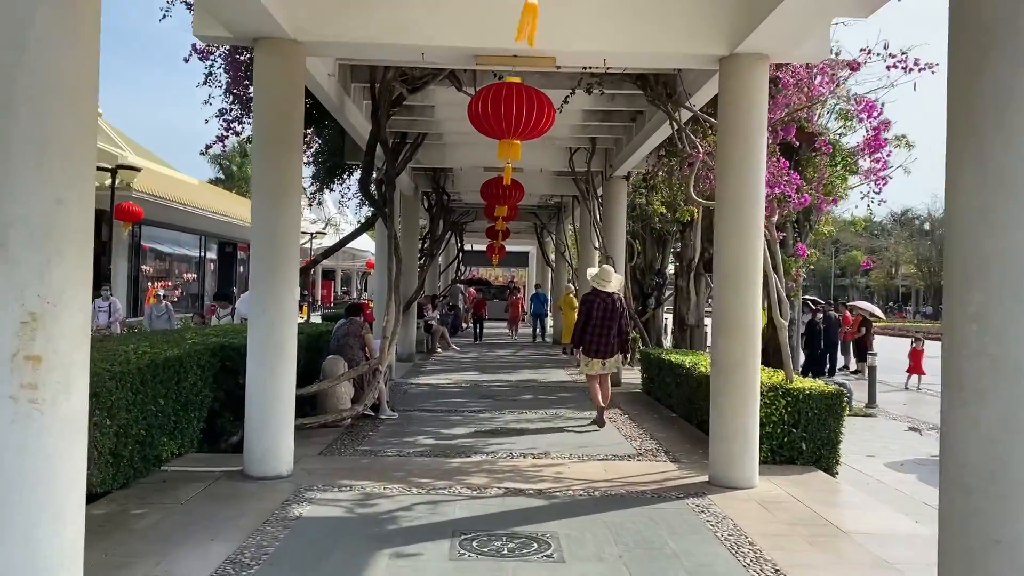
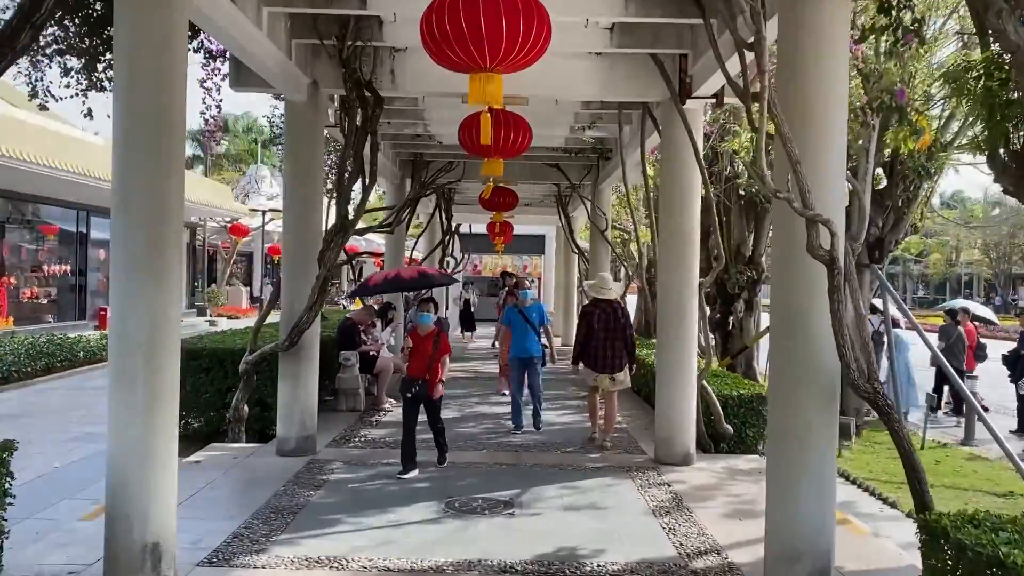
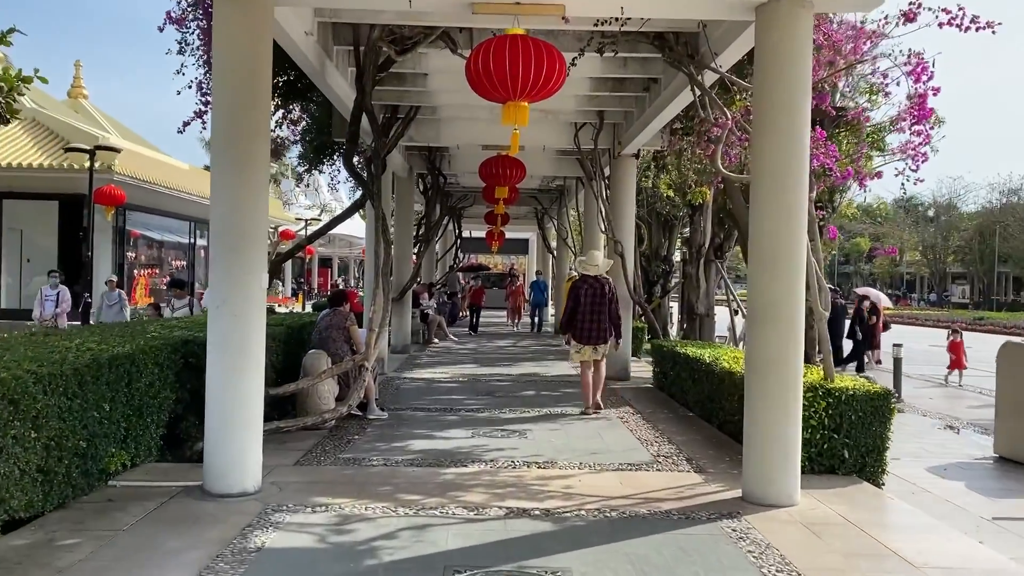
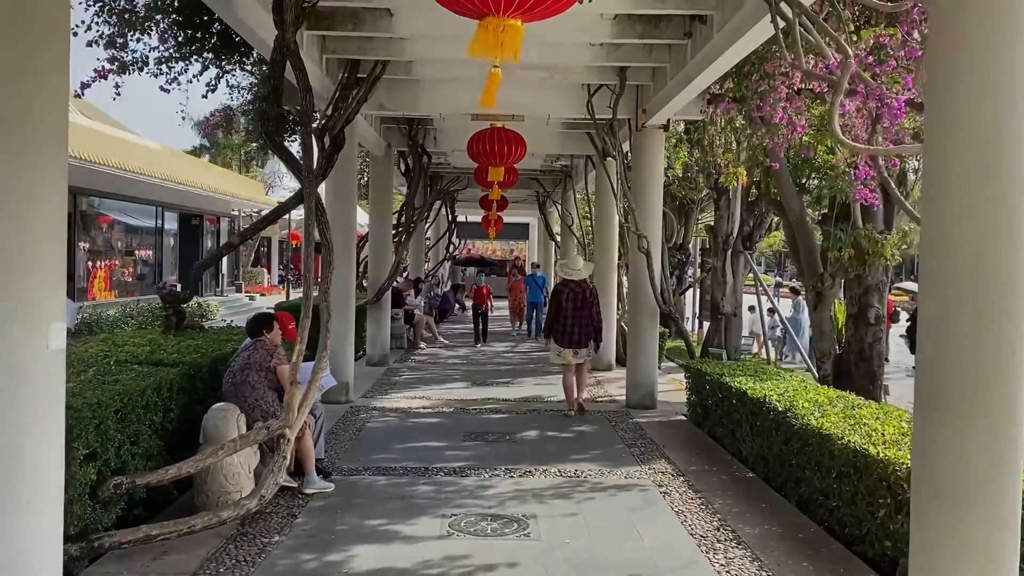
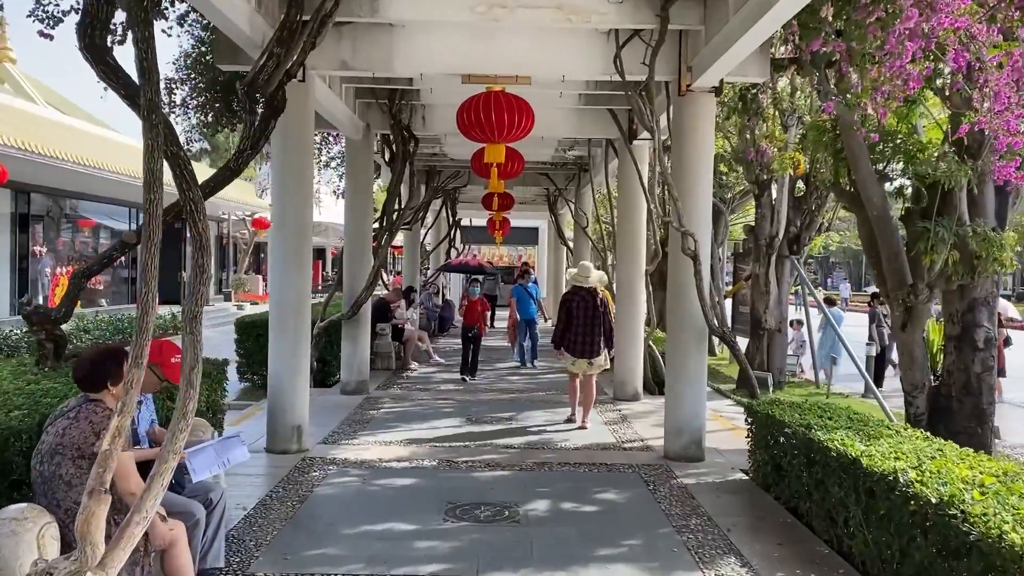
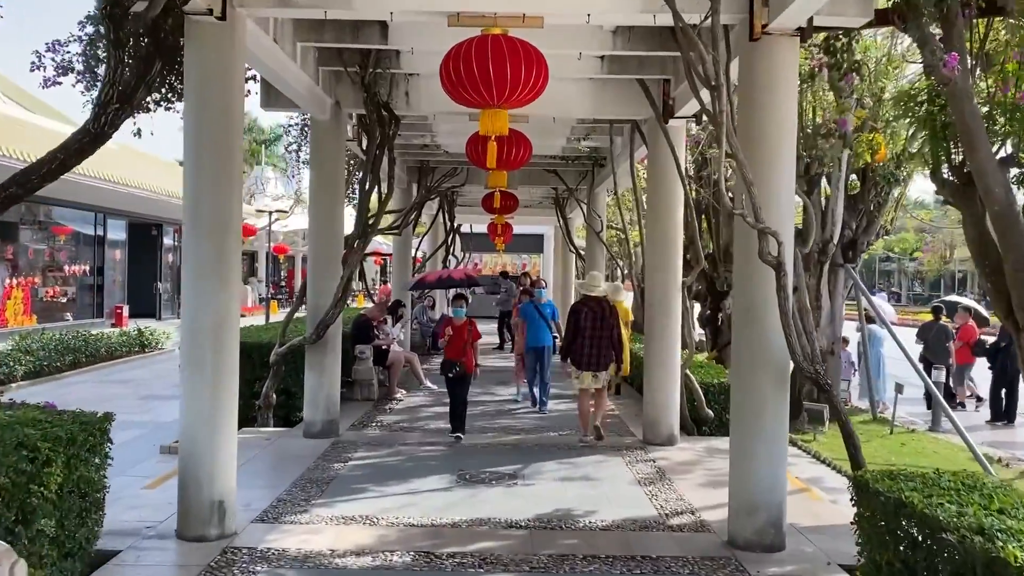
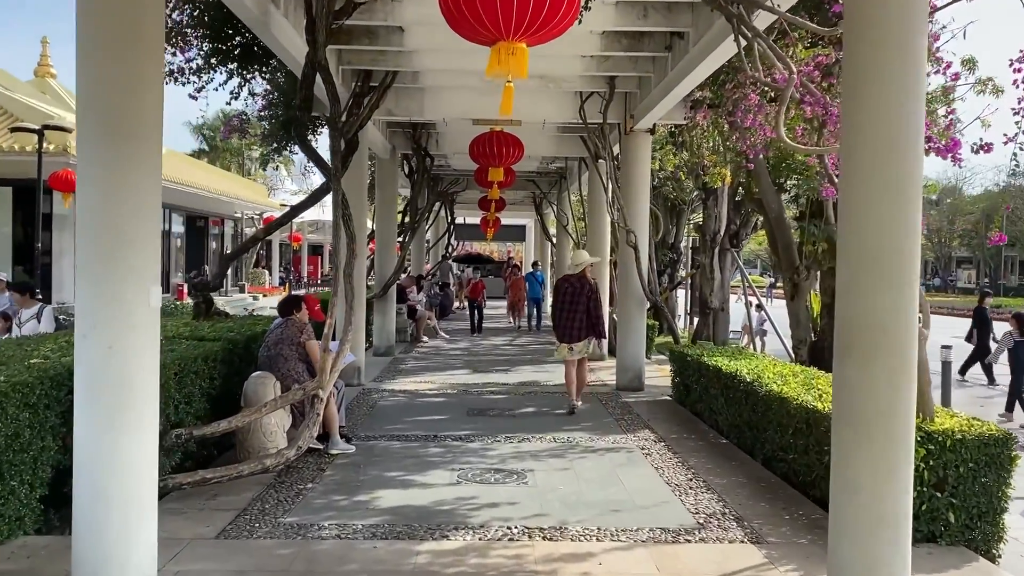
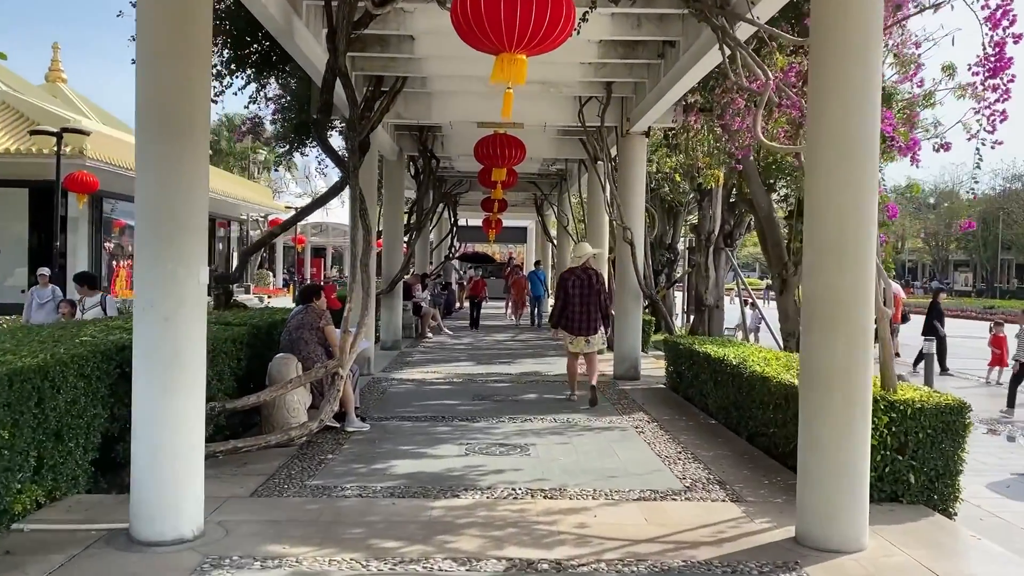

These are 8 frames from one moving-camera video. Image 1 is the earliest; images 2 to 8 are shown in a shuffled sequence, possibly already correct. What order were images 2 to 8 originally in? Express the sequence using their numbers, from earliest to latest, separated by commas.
3, 8, 7, 4, 5, 6, 2
